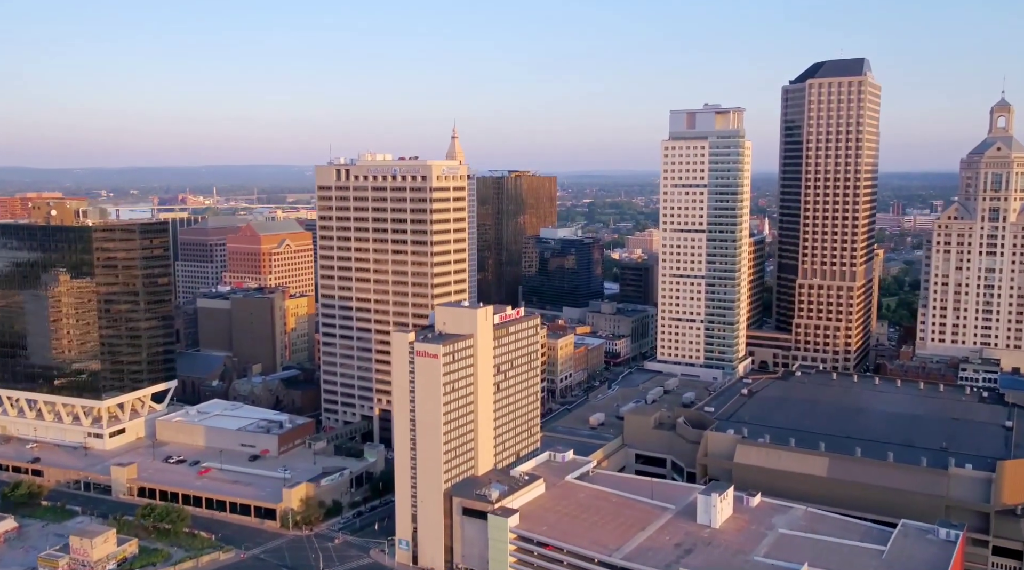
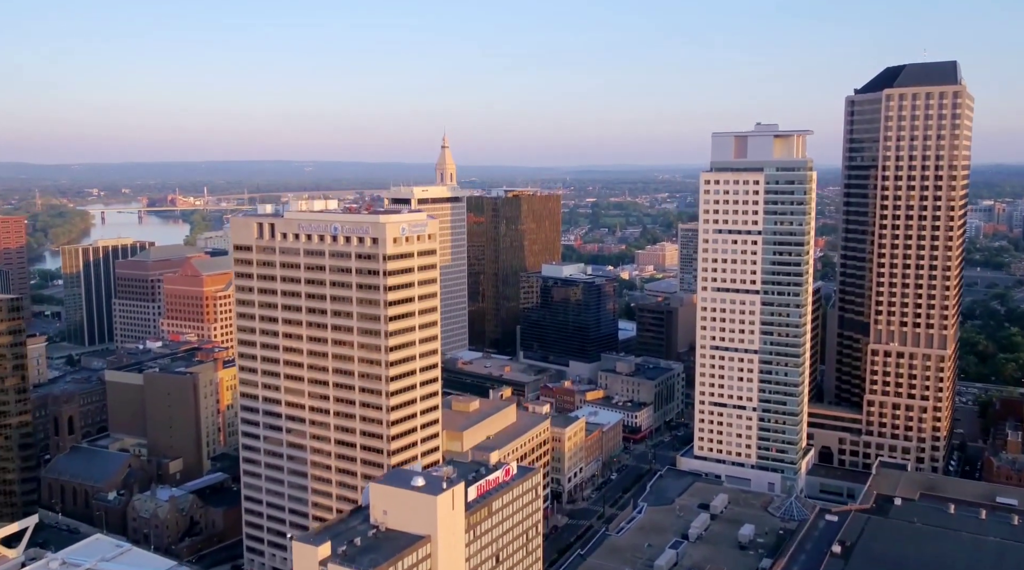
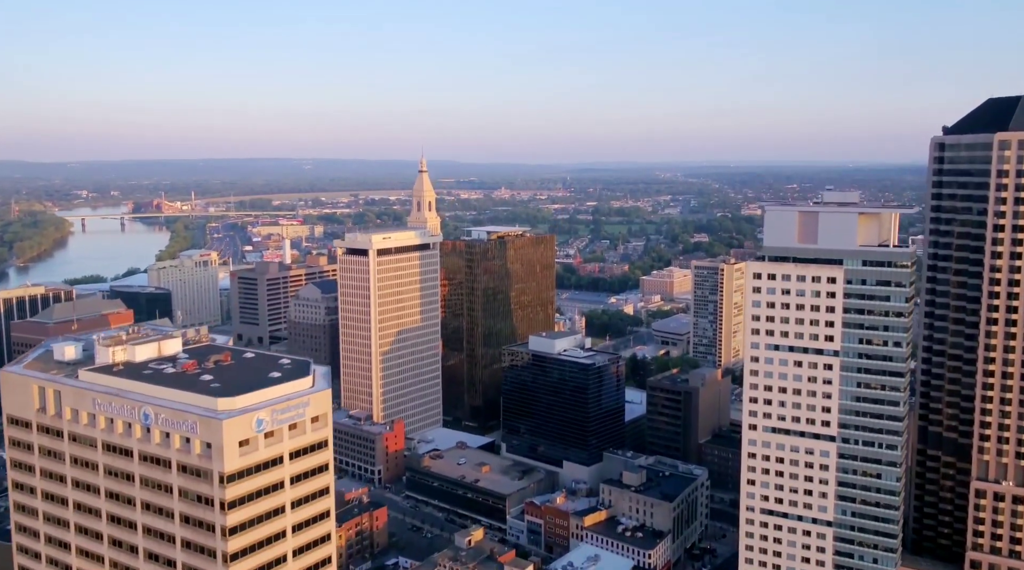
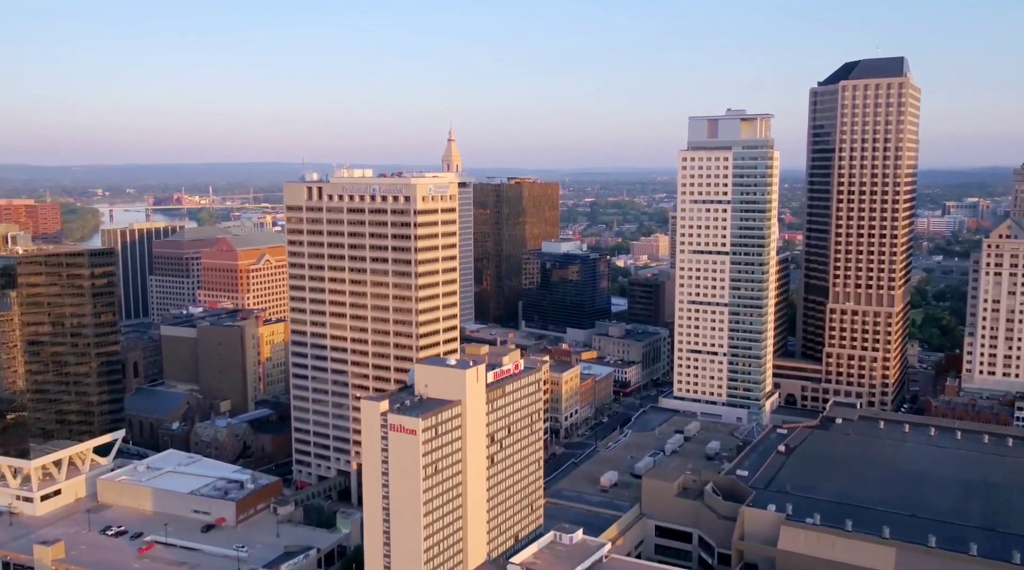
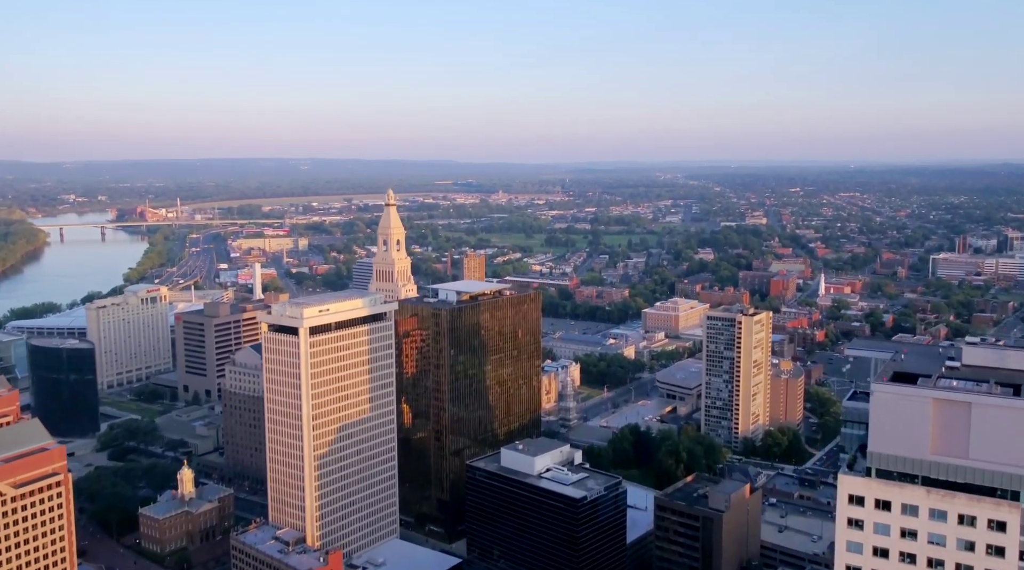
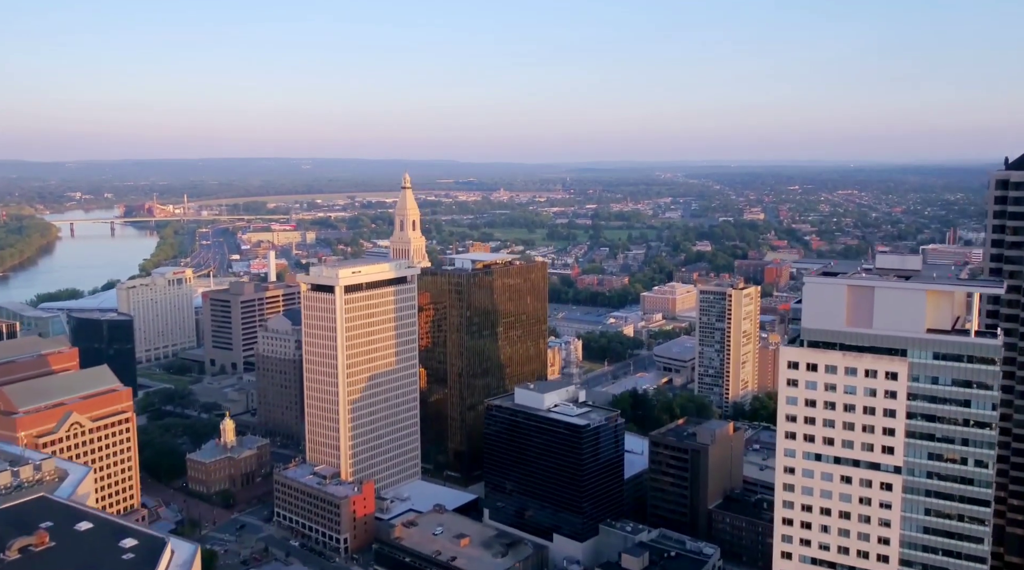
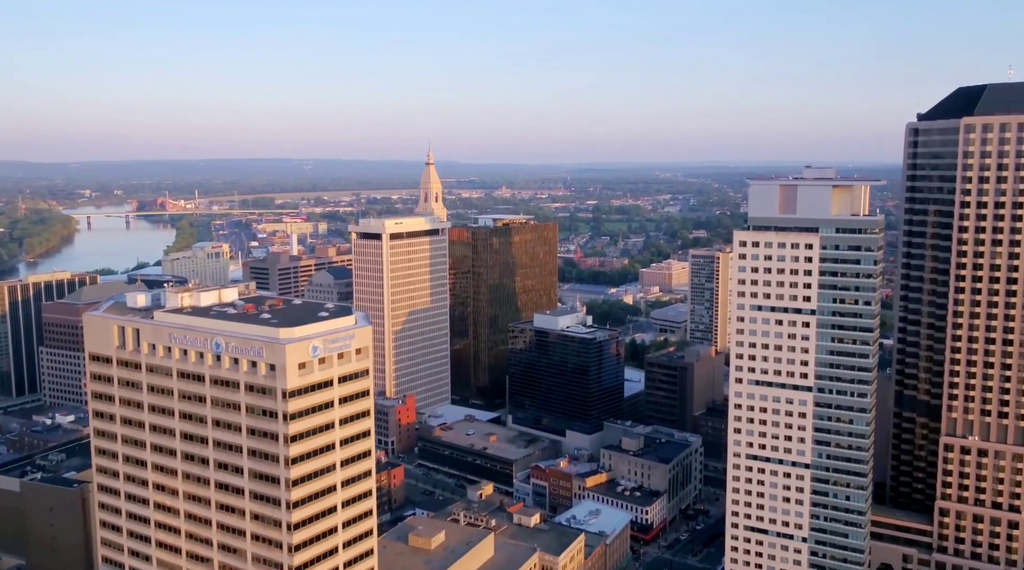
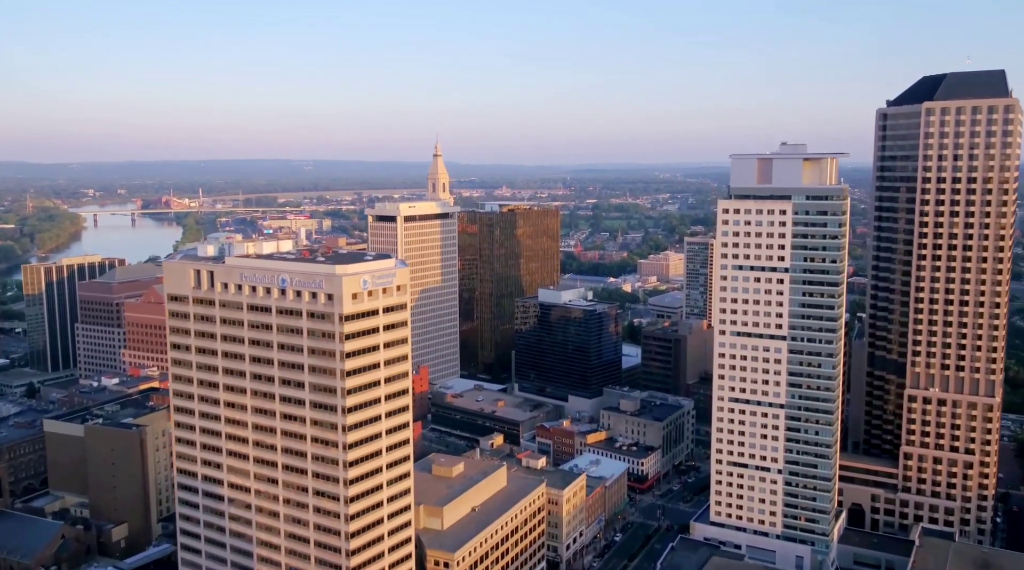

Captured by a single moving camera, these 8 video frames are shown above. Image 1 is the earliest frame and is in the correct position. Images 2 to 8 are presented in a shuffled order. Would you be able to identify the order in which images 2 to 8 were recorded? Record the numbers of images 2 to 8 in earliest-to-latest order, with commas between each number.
4, 2, 8, 7, 3, 6, 5
